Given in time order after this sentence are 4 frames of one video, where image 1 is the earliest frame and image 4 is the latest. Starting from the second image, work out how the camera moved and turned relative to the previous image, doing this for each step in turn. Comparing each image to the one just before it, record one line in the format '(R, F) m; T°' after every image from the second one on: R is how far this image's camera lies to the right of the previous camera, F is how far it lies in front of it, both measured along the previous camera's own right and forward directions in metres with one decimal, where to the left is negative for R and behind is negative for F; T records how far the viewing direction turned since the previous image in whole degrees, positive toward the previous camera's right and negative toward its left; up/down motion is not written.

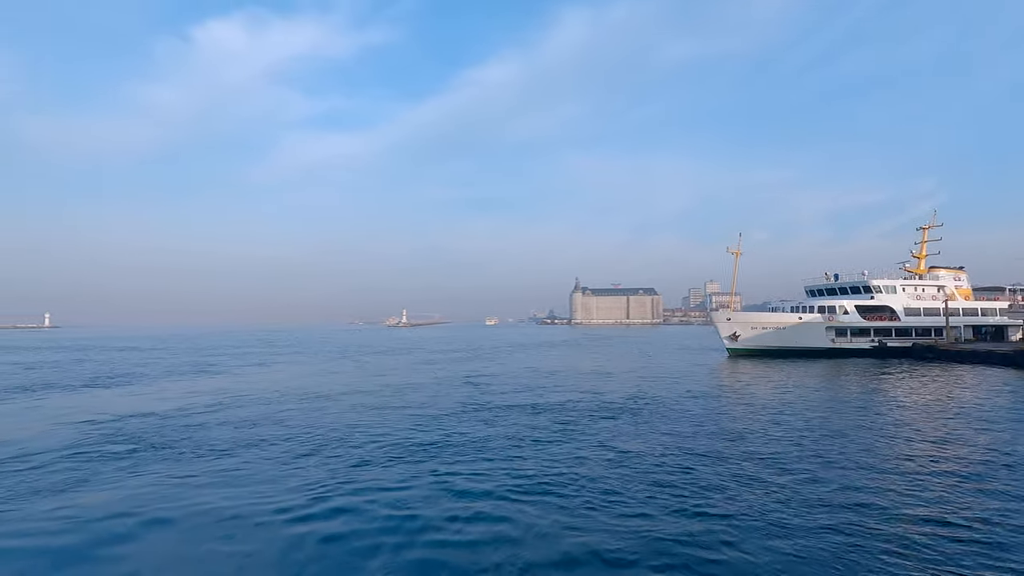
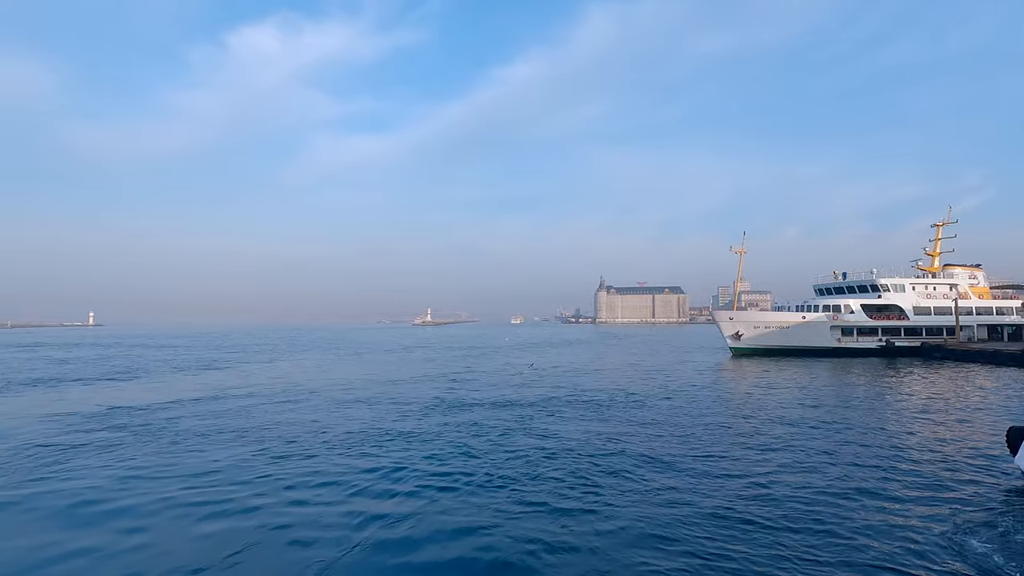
(+2.7, -0.6) m; -2°
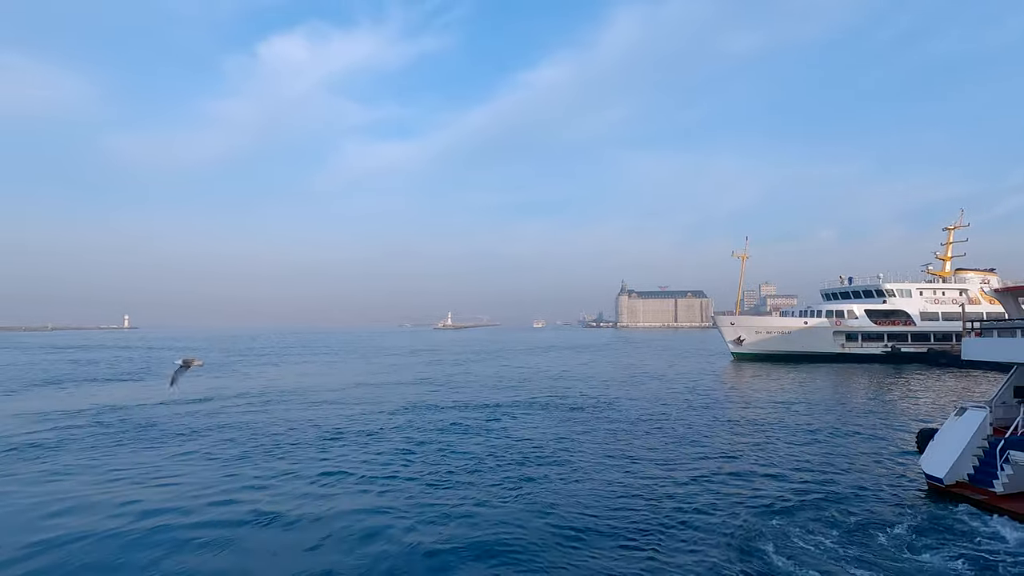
(+2.3, -0.7) m; -2°
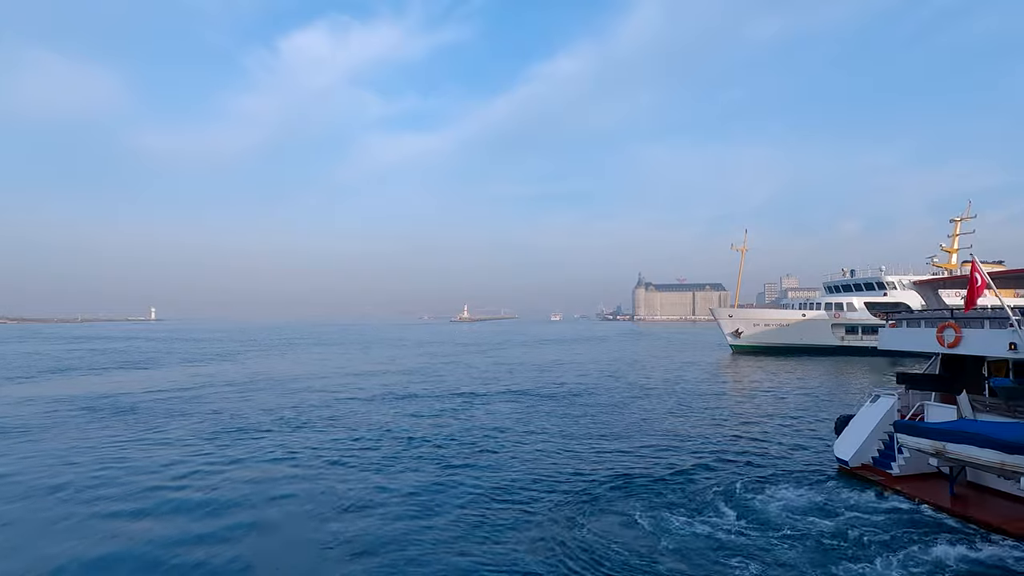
(+2.0, -0.7) m; -1°
